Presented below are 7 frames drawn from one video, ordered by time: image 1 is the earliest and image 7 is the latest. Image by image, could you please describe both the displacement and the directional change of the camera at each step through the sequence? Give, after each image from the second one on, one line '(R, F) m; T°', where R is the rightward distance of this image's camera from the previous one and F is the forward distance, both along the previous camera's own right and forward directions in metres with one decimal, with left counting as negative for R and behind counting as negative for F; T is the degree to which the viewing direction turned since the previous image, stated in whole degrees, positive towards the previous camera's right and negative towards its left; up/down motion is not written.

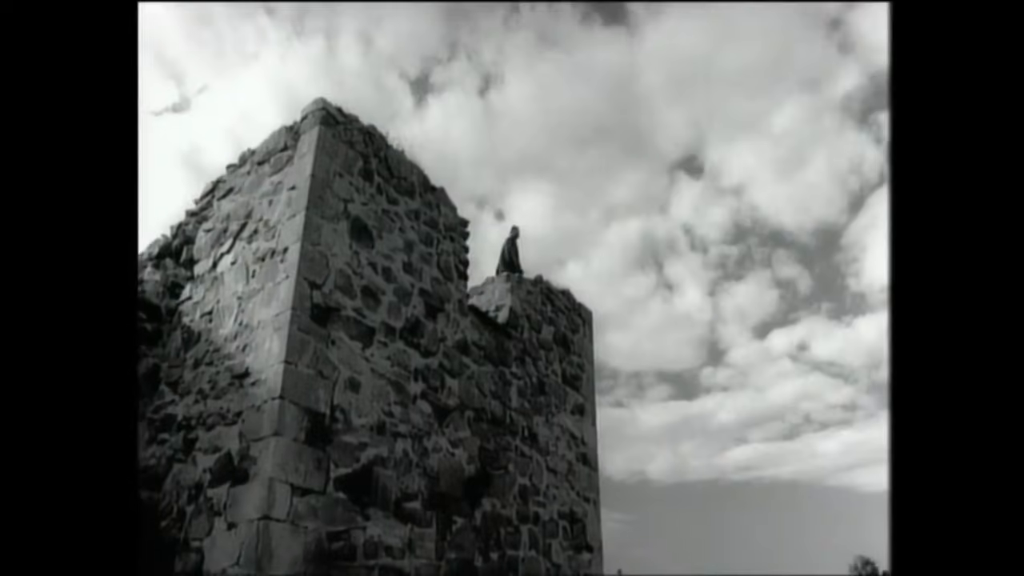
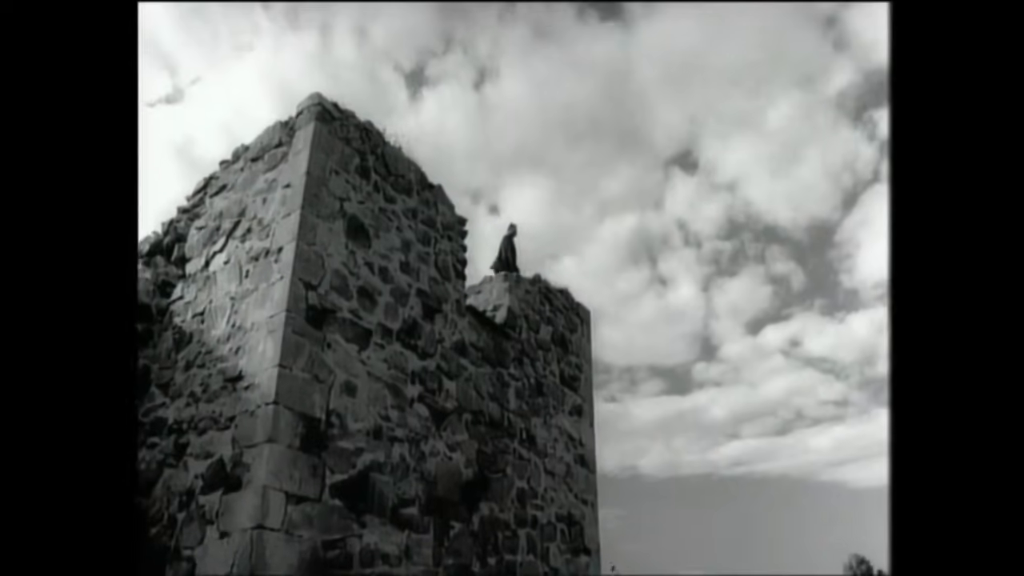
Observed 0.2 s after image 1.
(-0.1, +0.1) m; +1°
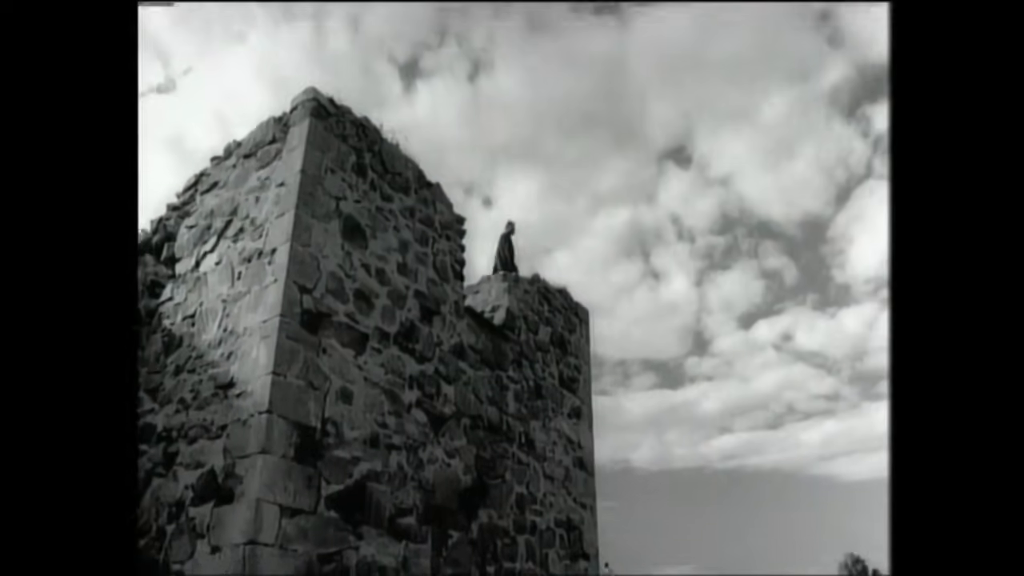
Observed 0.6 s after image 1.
(-0.1, +0.2) m; +1°
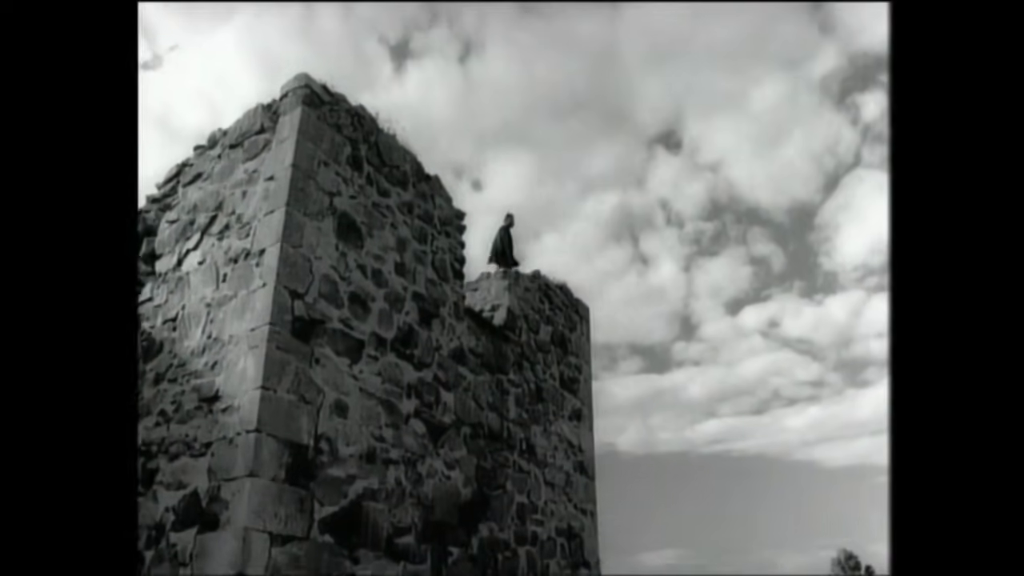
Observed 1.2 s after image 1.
(-0.2, +0.4) m; +1°
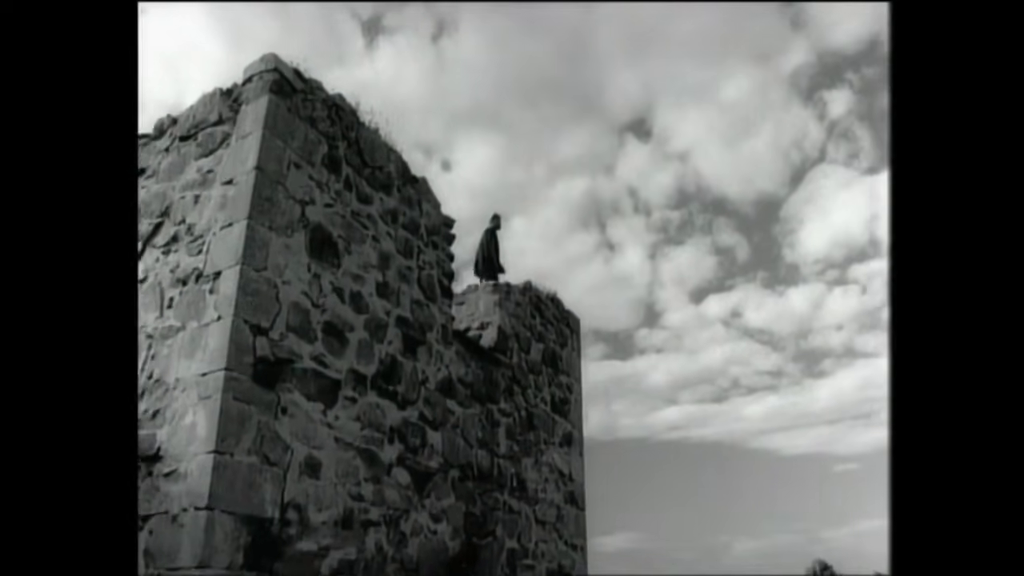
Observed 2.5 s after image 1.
(-0.3, +0.9) m; +3°
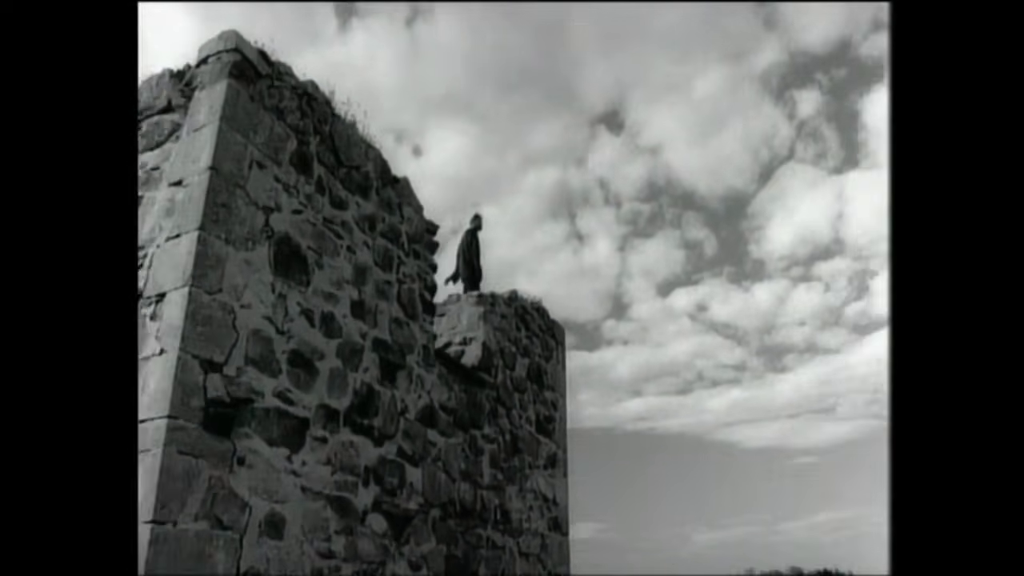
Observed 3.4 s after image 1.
(-0.2, +0.6) m; +3°
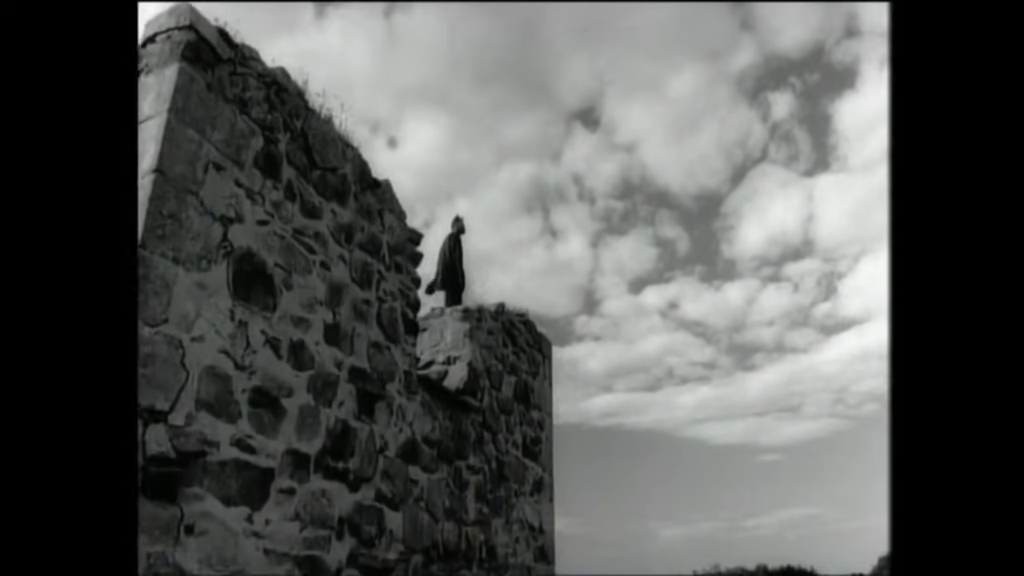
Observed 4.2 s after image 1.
(-0.2, +0.6) m; +3°
